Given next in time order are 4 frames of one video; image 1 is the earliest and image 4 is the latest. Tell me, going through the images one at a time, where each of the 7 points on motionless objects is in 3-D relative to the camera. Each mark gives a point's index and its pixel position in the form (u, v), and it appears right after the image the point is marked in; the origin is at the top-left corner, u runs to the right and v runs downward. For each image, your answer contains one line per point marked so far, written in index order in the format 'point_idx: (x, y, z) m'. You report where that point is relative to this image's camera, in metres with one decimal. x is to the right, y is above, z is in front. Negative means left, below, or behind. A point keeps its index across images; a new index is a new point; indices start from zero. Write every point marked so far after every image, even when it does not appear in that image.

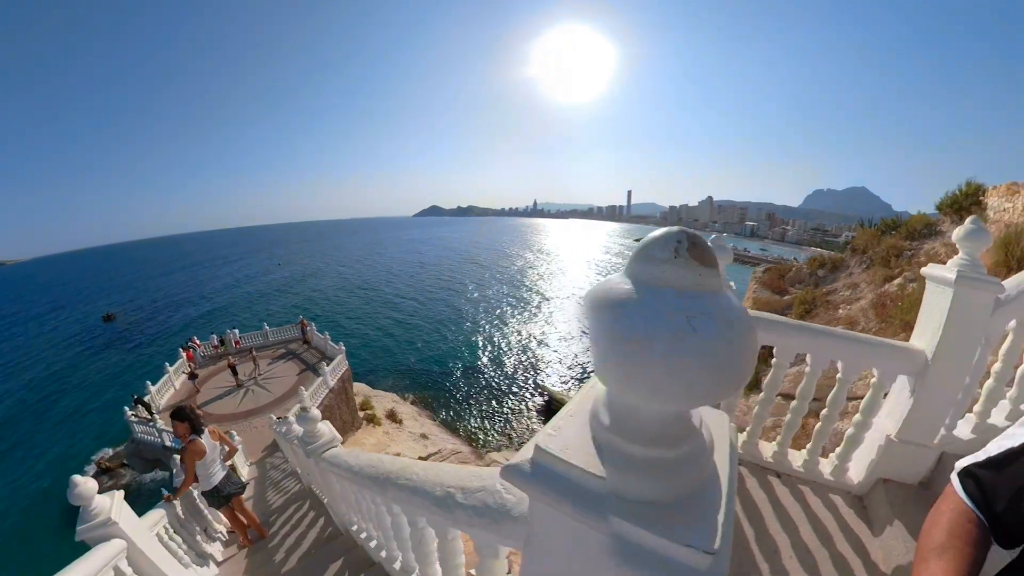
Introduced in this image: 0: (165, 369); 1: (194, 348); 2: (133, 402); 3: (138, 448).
0: (-9.7, -2.2, +12.6) m
1: (-10.1, -1.9, +14.3) m
2: (-9.4, -2.8, +11.1) m
3: (-9.3, -4.0, +11.2) m
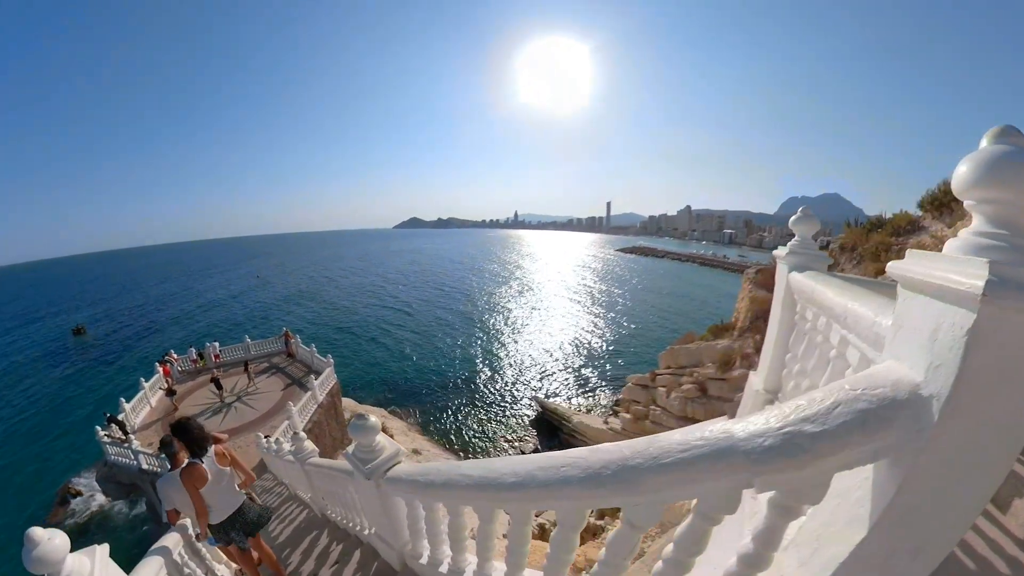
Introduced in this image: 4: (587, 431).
0: (-9.7, -2.5, +11.6) m
1: (-10.1, -2.2, +13.4) m
2: (-9.2, -3.0, +10.2) m
3: (-9.1, -4.2, +10.2) m
4: (+2.6, -5.0, +15.7) m
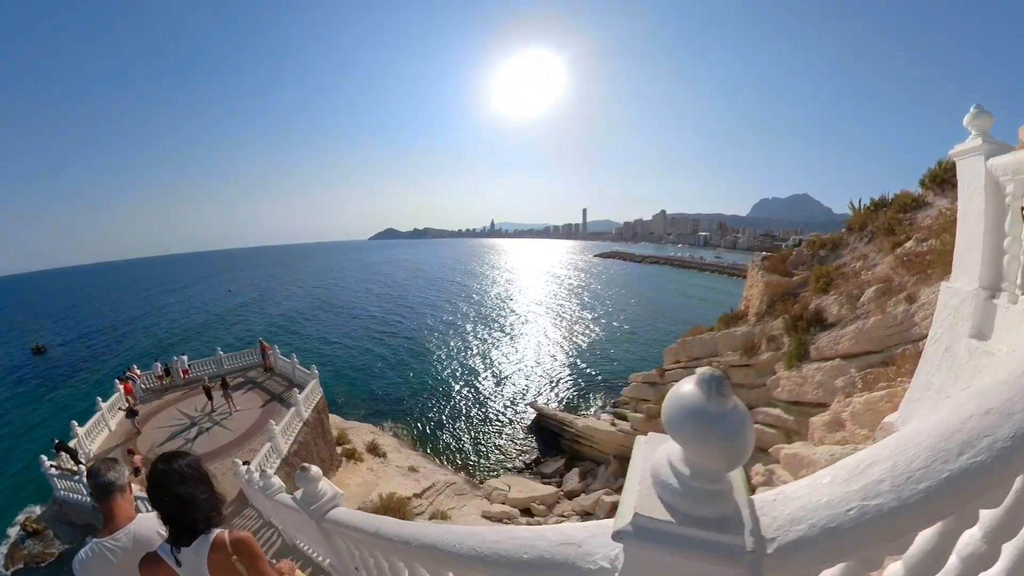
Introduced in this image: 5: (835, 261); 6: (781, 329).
0: (-9.3, -2.6, +9.9) m
1: (-9.9, -2.4, +11.6) m
2: (-8.7, -3.1, +8.5) m
3: (-8.6, -4.2, +8.5) m
4: (+2.7, -4.9, +15.0) m
5: (+7.7, +0.6, +10.6) m
6: (+6.0, -0.9, +10.0) m
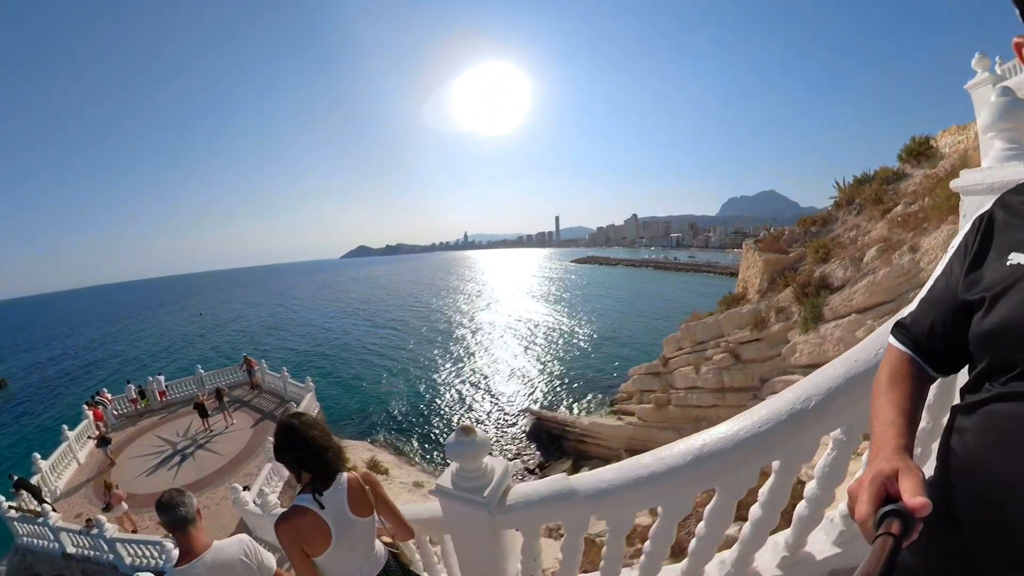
0: (-8.8, -2.9, +8.6) m
1: (-9.6, -2.8, +10.3) m
2: (-8.0, -3.2, +7.2) m
3: (-7.8, -4.4, +7.2) m
4: (+2.8, -4.7, +14.6) m
5: (+7.8, +1.3, +11.0) m
6: (+6.3, -0.3, +10.1) m
